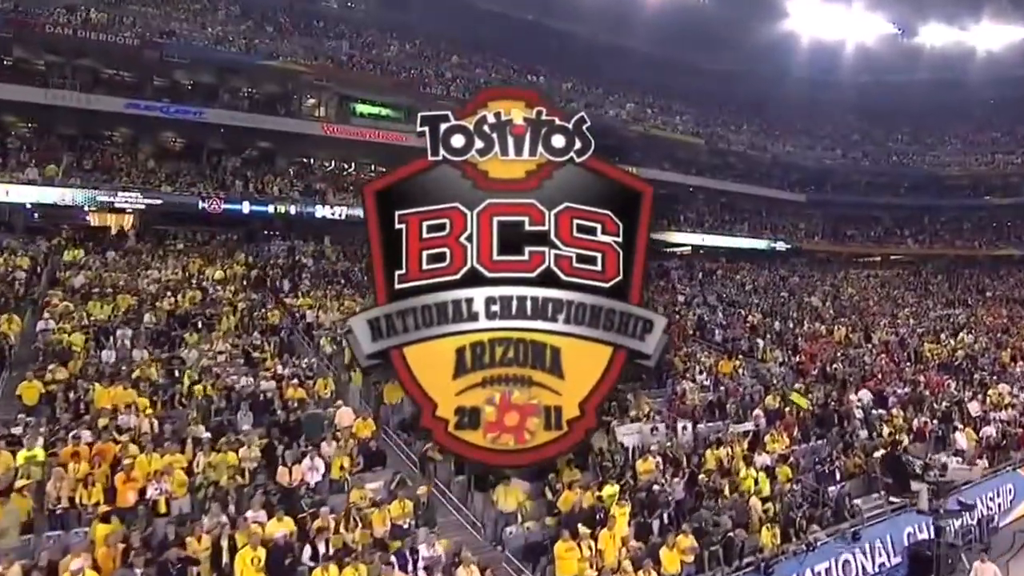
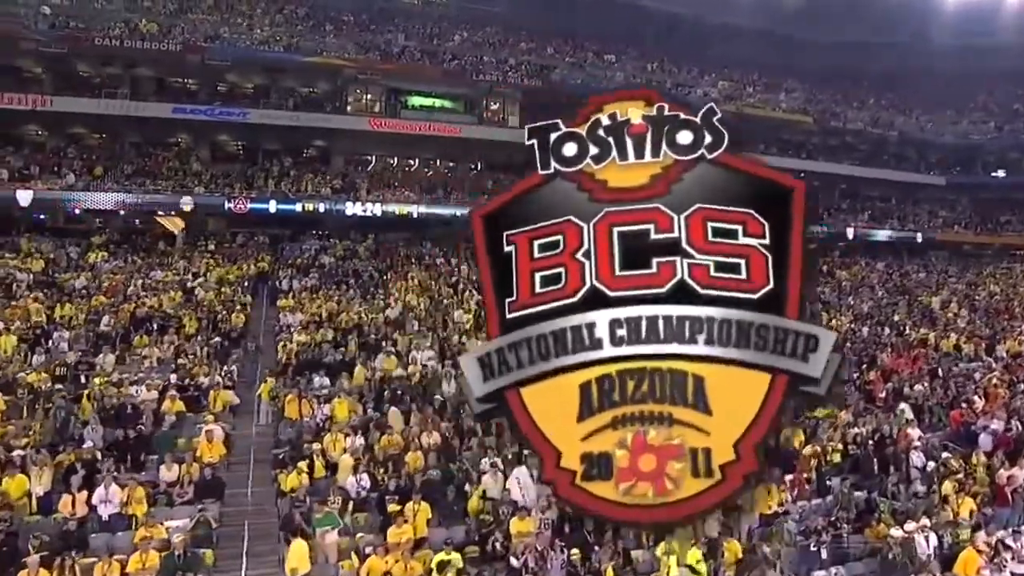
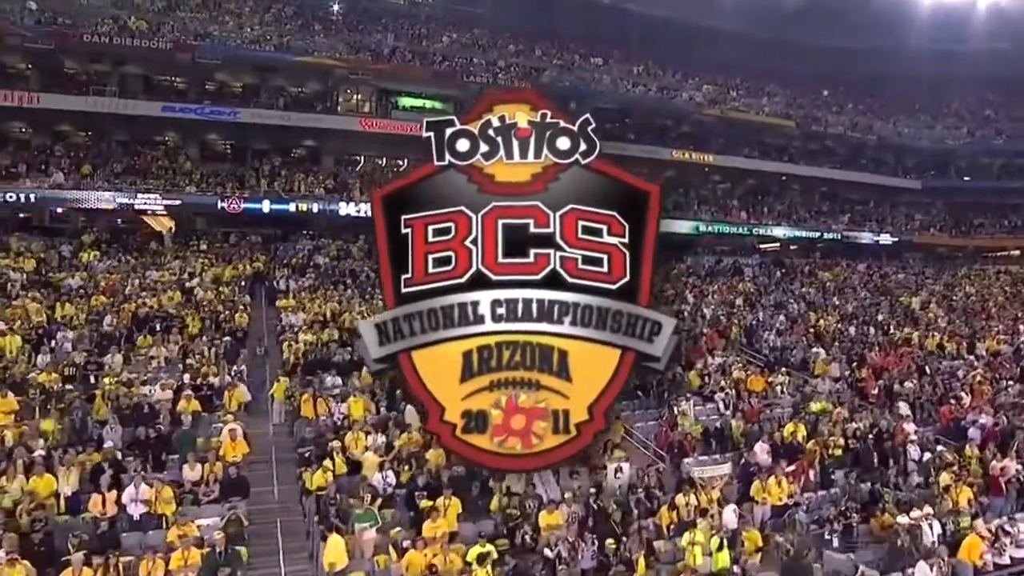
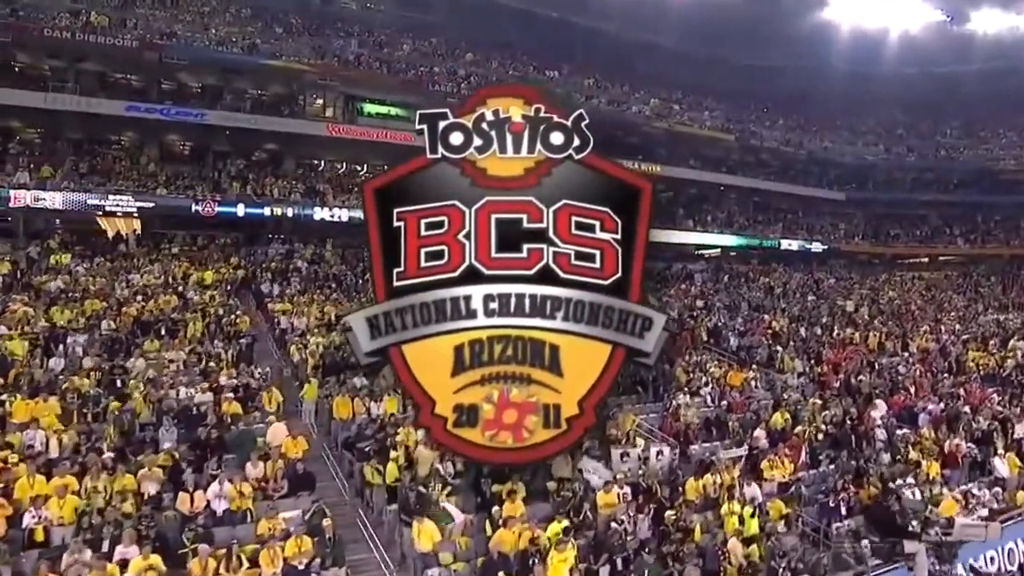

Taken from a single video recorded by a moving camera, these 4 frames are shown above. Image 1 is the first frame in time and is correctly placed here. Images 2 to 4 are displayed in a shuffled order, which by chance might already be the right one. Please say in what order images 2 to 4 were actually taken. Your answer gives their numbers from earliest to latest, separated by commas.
4, 3, 2
